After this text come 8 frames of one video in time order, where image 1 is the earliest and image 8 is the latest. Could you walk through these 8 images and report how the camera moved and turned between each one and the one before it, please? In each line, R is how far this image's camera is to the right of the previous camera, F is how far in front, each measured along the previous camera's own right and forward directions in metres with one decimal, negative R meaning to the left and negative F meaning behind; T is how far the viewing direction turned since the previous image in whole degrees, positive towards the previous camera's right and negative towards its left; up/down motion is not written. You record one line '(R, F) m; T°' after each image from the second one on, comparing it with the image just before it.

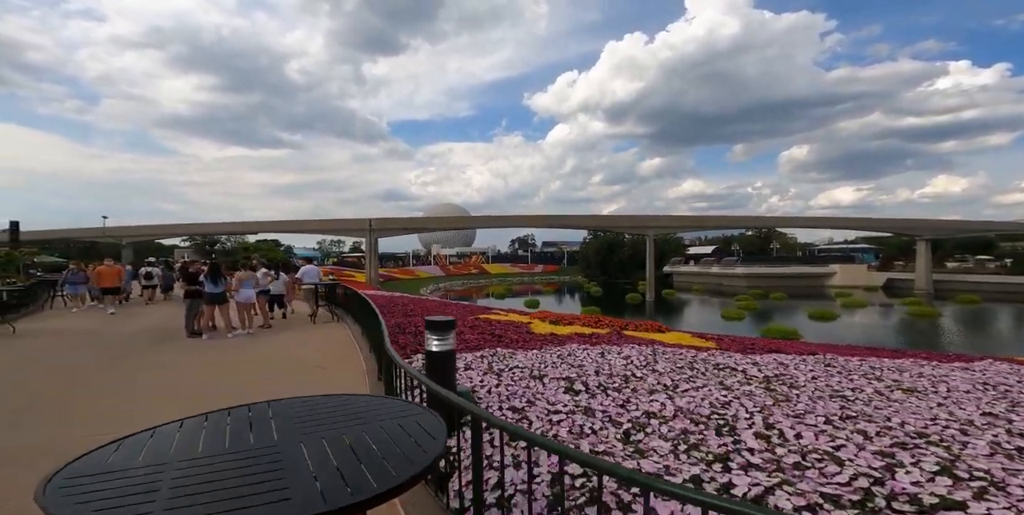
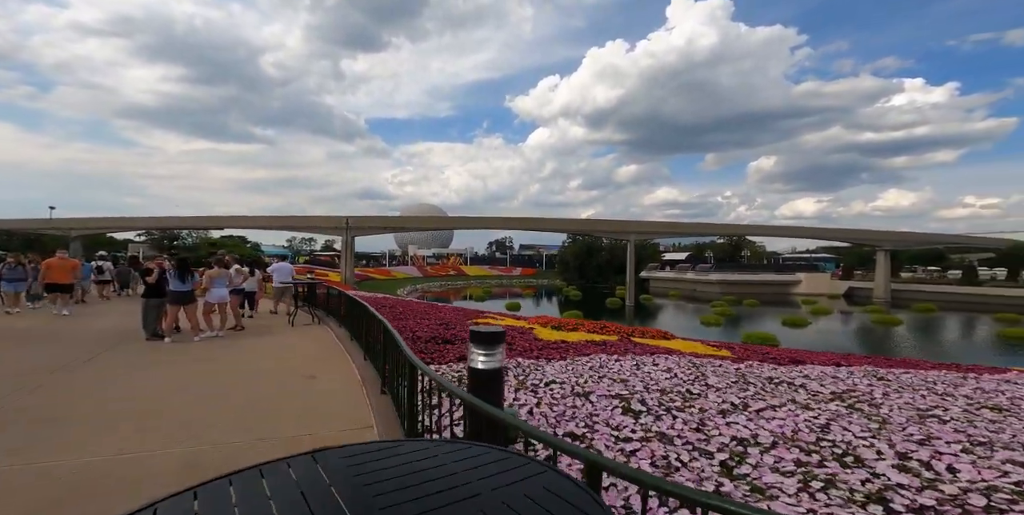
(-0.4, +0.4) m; +3°
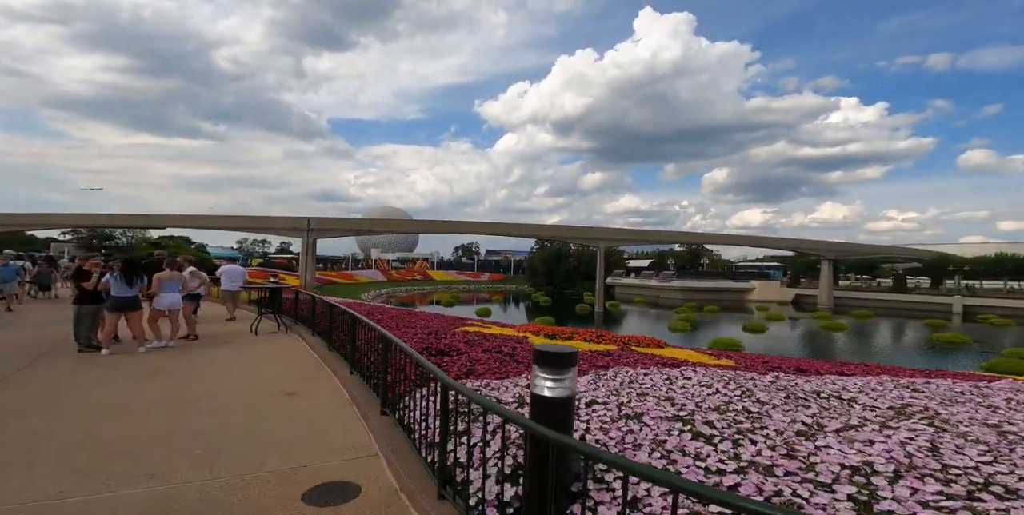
(-0.5, +0.4) m; +4°
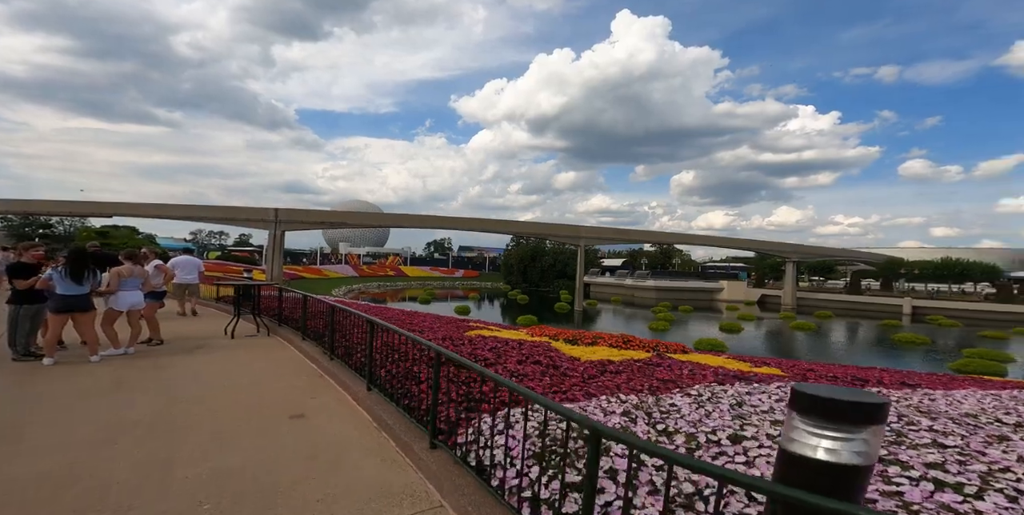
(-0.8, +0.9) m; +3°
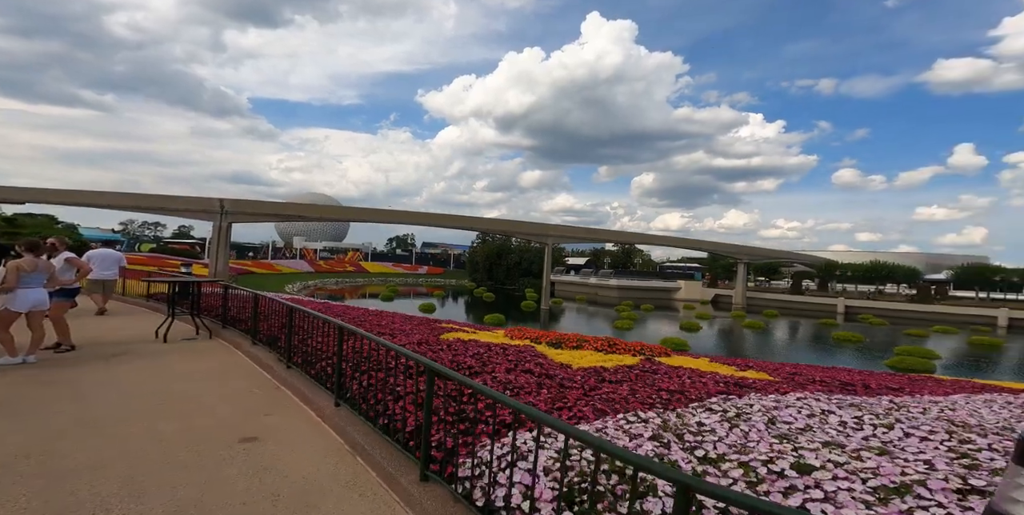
(-0.3, +0.5) m; +4°
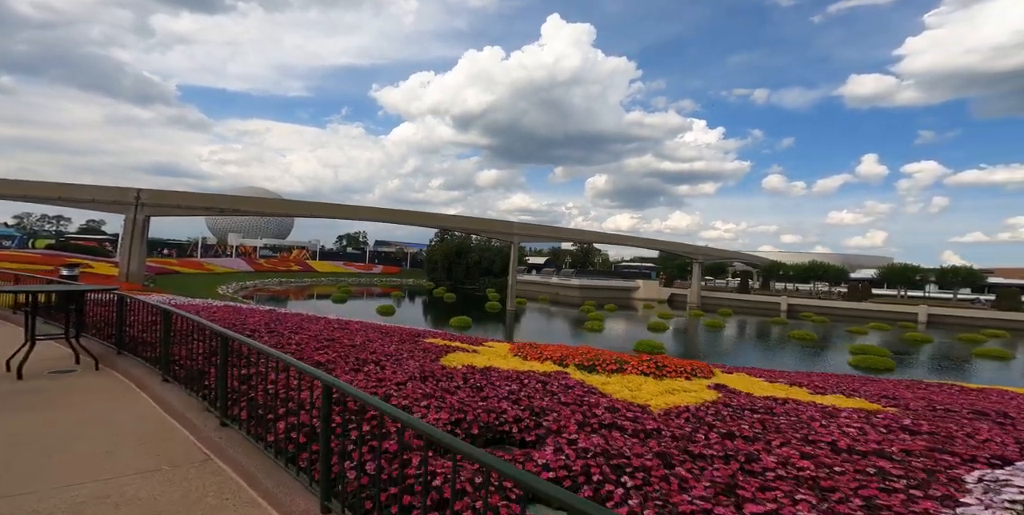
(-0.8, +1.9) m; +5°
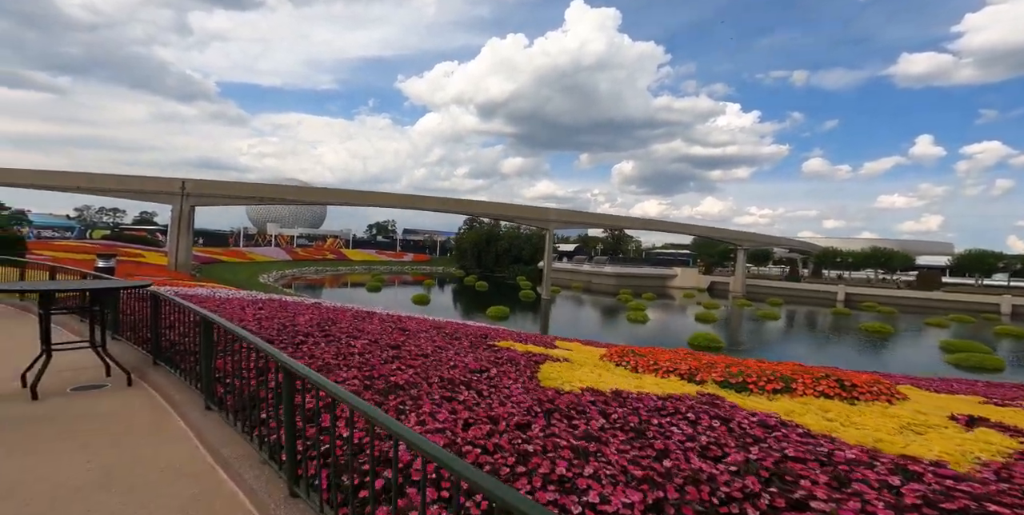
(-1.1, +1.5) m; -3°
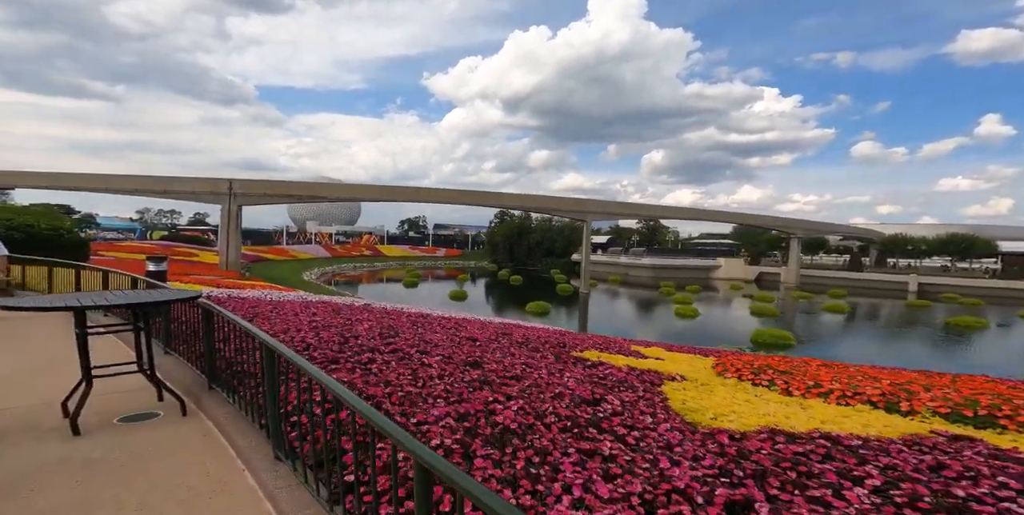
(-1.0, +1.4) m; -4°
